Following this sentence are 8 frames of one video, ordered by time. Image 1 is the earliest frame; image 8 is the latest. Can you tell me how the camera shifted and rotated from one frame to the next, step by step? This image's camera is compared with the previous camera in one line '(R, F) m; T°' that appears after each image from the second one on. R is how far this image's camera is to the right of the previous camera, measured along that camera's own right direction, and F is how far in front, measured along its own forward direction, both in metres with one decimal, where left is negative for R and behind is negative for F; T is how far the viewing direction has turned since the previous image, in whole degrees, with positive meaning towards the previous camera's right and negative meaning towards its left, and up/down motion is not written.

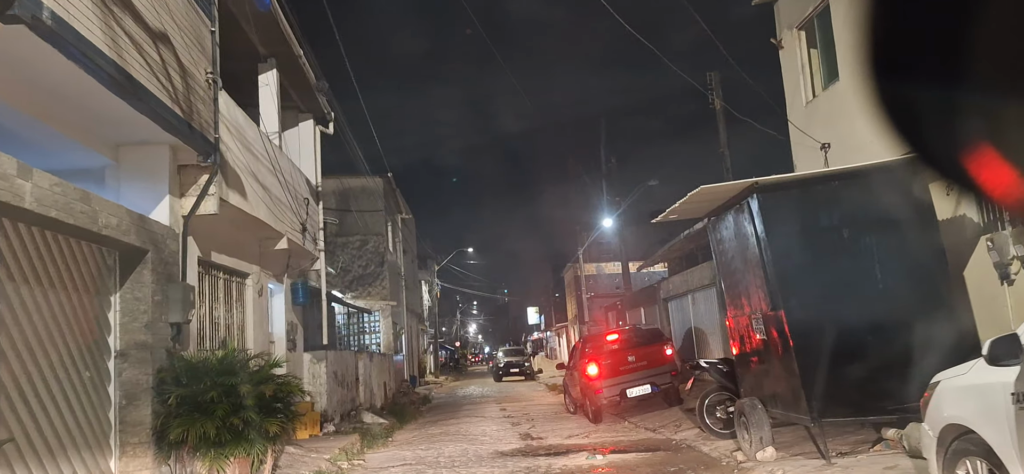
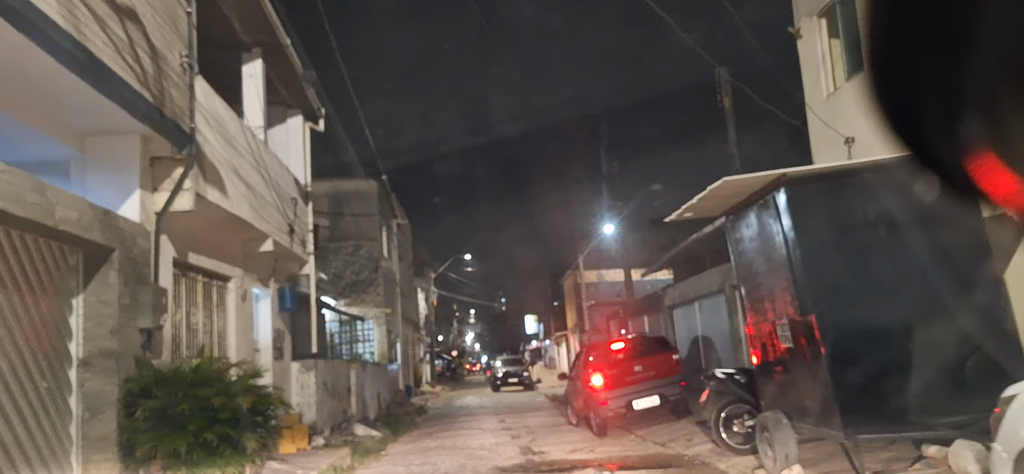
(0.0, +0.6) m; 0°
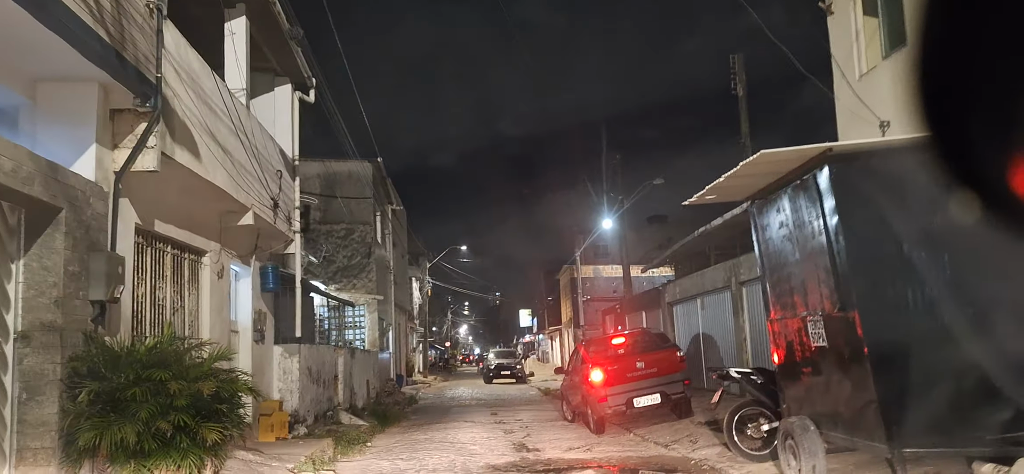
(0.0, +0.8) m; 0°
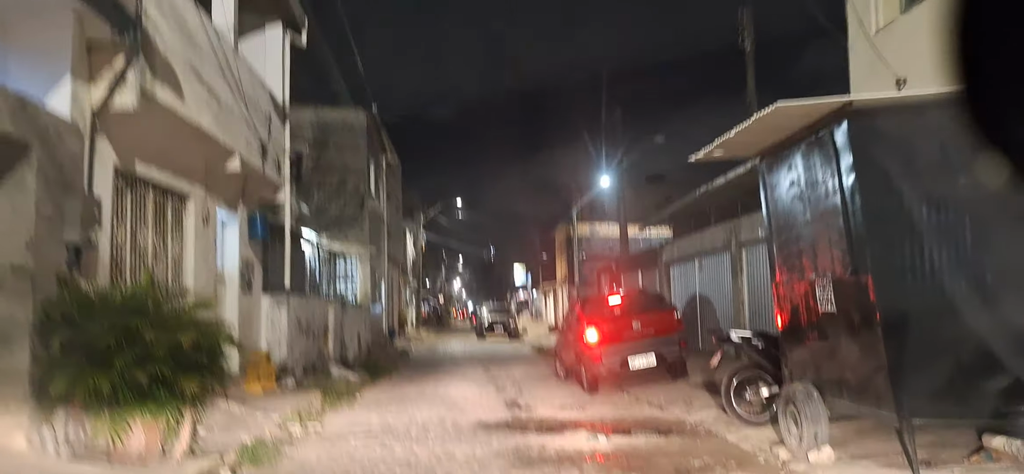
(0.0, +0.3) m; 0°
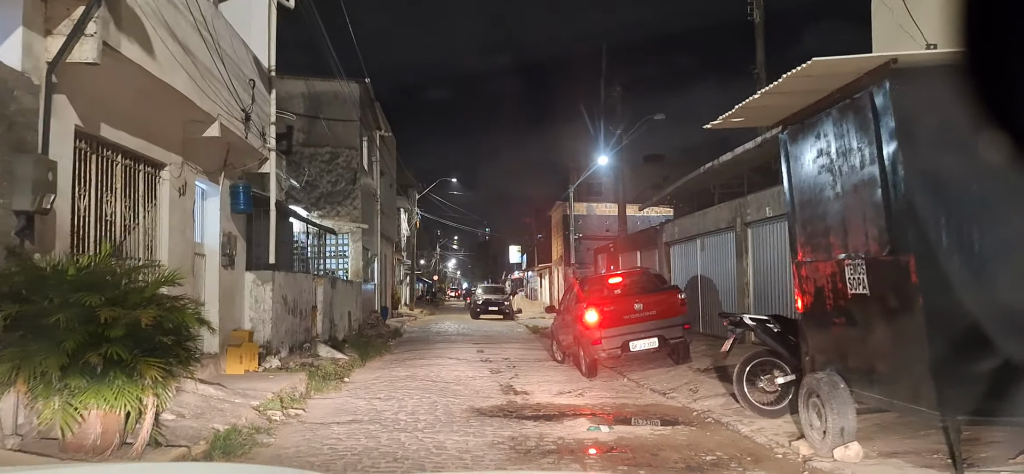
(0.0, +0.6) m; 0°
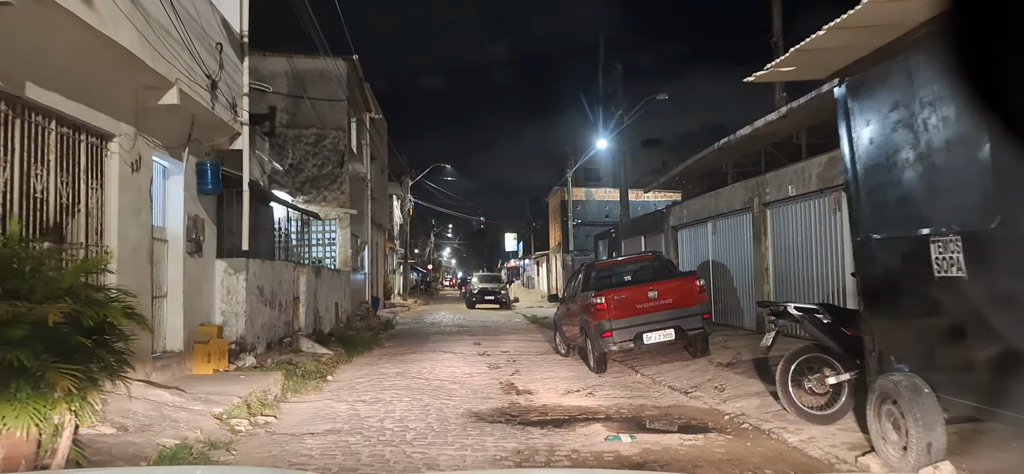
(-0.1, +1.1) m; 0°
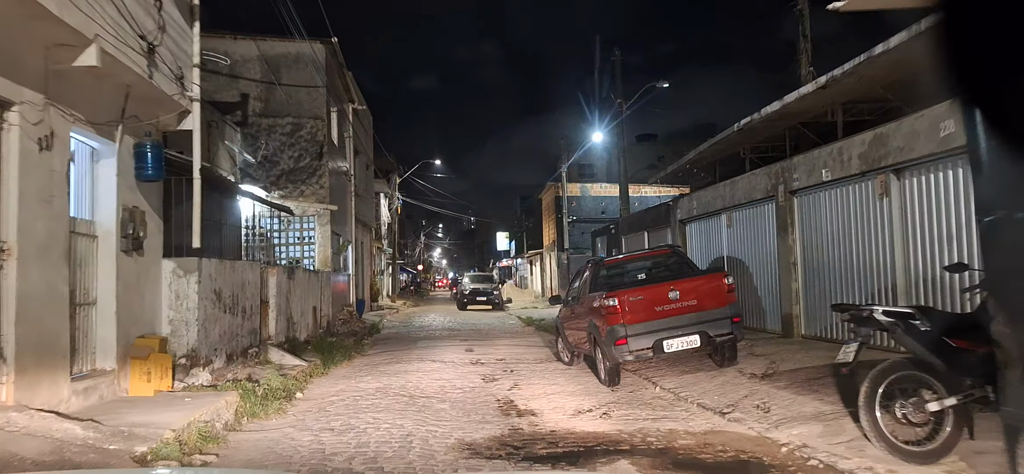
(-0.1, +1.4) m; +1°
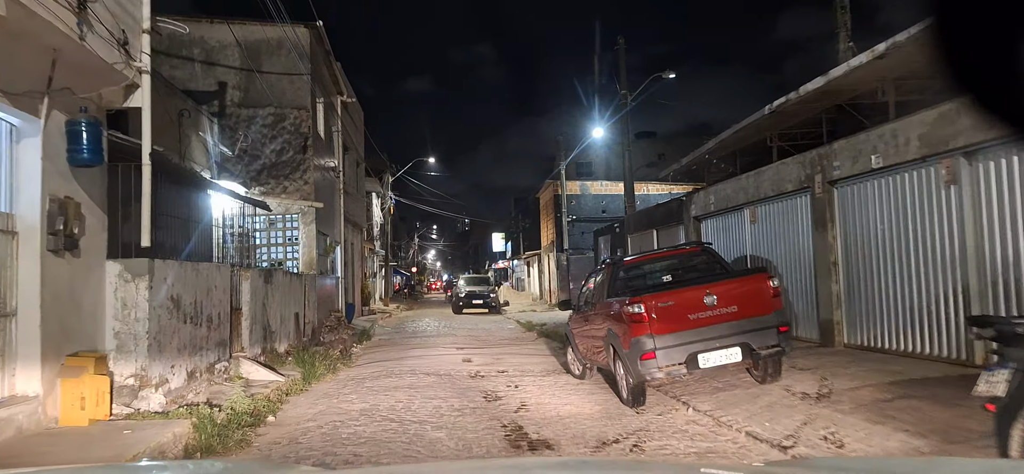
(-0.1, +1.3) m; 0°
